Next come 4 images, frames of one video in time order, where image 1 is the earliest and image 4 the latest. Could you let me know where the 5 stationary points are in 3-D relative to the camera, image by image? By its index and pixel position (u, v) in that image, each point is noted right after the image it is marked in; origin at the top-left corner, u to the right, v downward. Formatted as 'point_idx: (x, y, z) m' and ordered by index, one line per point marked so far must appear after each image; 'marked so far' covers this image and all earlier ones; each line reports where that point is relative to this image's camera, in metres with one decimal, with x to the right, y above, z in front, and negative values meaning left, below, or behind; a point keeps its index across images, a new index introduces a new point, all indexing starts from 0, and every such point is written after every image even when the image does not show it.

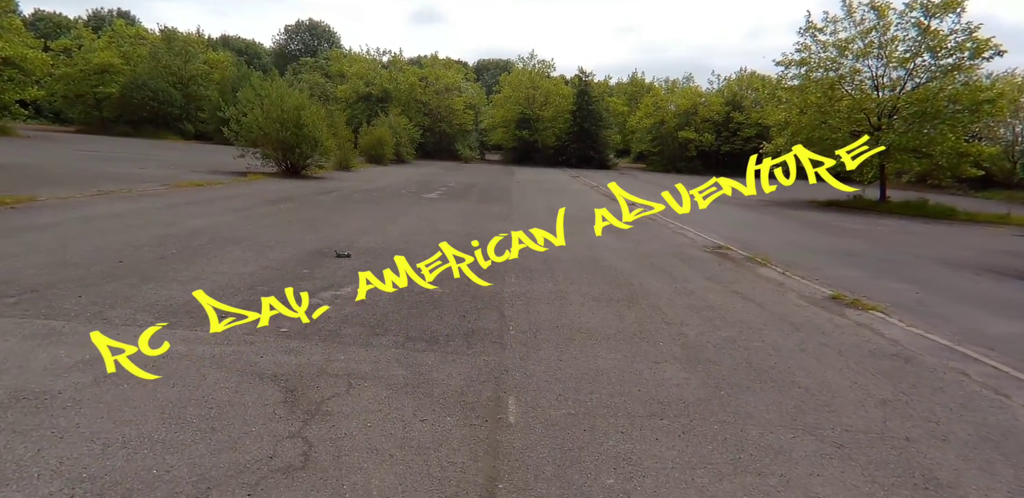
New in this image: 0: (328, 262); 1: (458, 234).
0: (-2.5, -0.2, +7.4) m
1: (-1.1, +0.3, +11.1) m
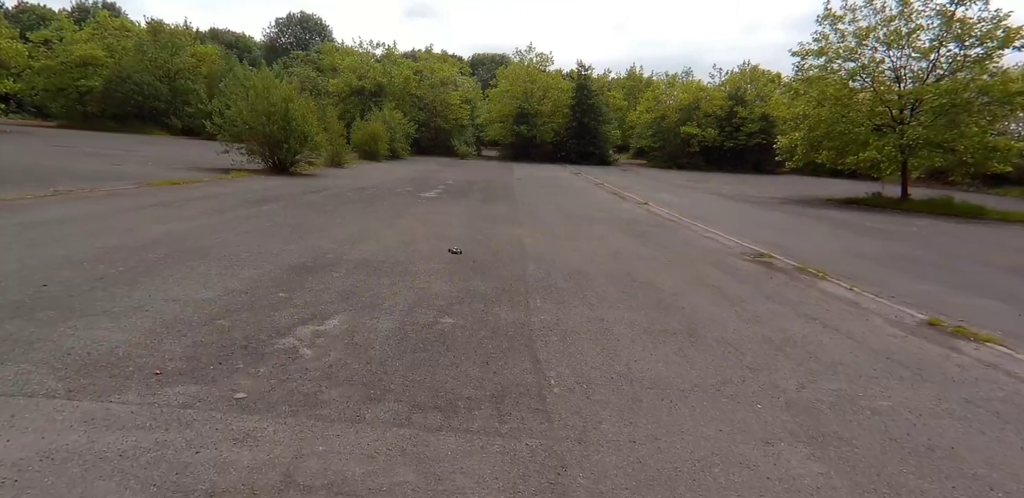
0: (-2.3, -0.4, +6.1) m
1: (-0.9, +0.2, +9.7) m
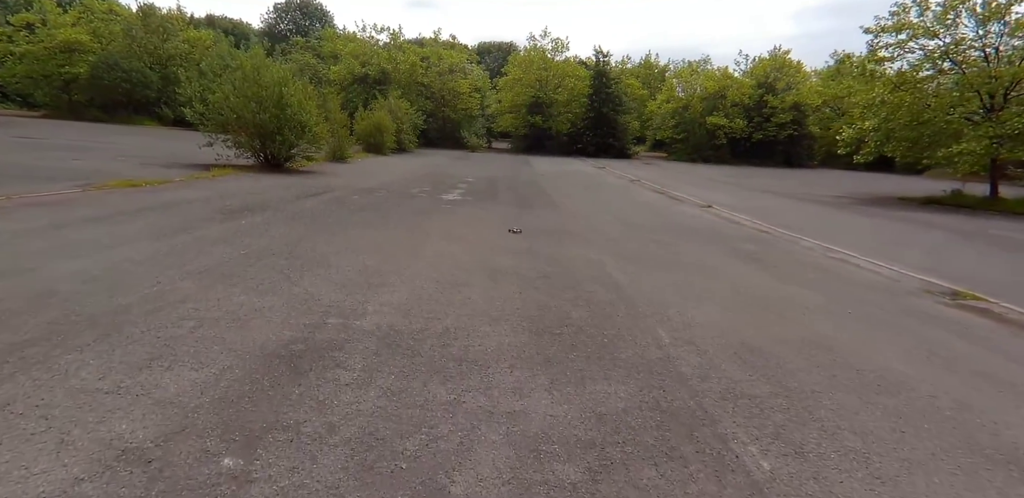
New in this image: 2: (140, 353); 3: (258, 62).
0: (-1.2, -0.9, +3.1) m
1: (+0.2, -0.3, +6.7) m
2: (-2.5, -0.7, +3.6) m
3: (-8.2, +6.0, +17.3) m
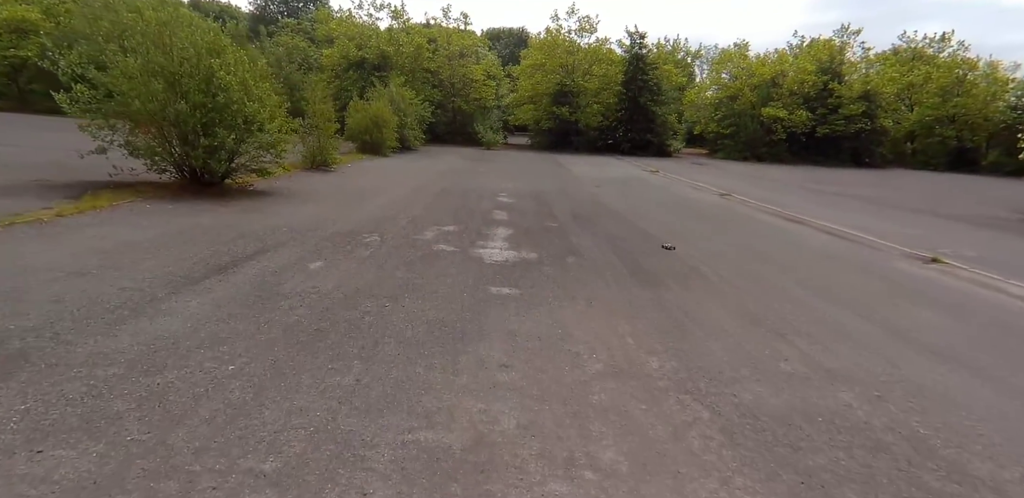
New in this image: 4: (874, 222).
0: (+0.1, -2.5, -3.5) m
1: (+1.5, -1.9, +0.1) m
2: (-1.2, -2.3, -3.0) m
3: (-6.7, +4.6, +10.7) m
4: (+9.3, +0.7, +13.9) m
